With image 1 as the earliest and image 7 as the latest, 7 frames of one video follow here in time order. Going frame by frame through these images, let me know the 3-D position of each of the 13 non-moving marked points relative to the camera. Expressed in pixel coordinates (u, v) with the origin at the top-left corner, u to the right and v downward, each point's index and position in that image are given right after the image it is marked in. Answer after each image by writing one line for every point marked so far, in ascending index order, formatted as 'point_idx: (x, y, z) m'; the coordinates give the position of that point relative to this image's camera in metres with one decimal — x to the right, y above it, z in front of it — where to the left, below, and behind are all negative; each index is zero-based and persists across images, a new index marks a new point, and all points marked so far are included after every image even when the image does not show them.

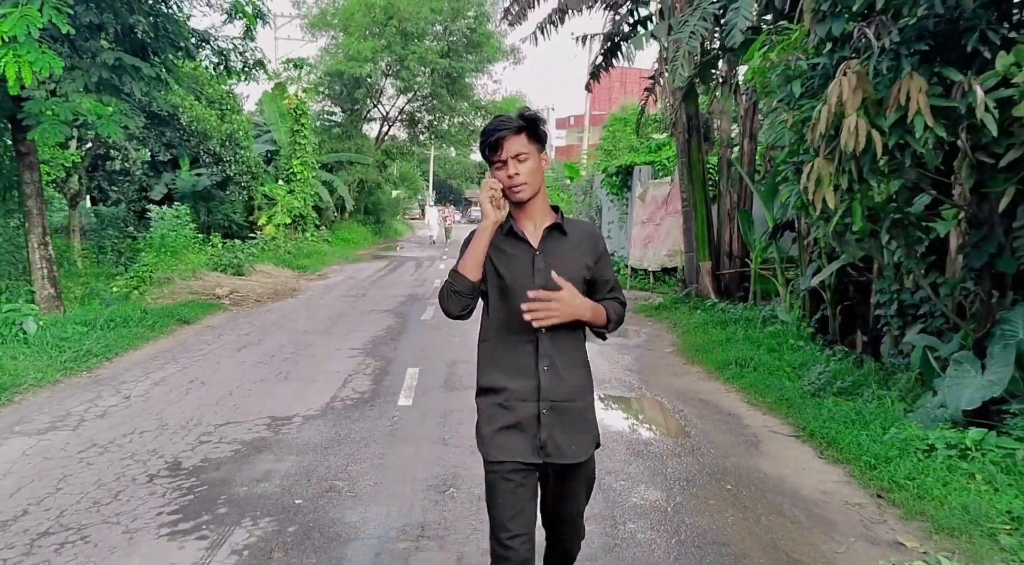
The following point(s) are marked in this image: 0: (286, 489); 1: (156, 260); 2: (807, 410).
0: (-1.3, -1.2, +4.3) m
1: (-7.5, +0.5, +15.3) m
2: (+2.2, -0.9, +5.5) m
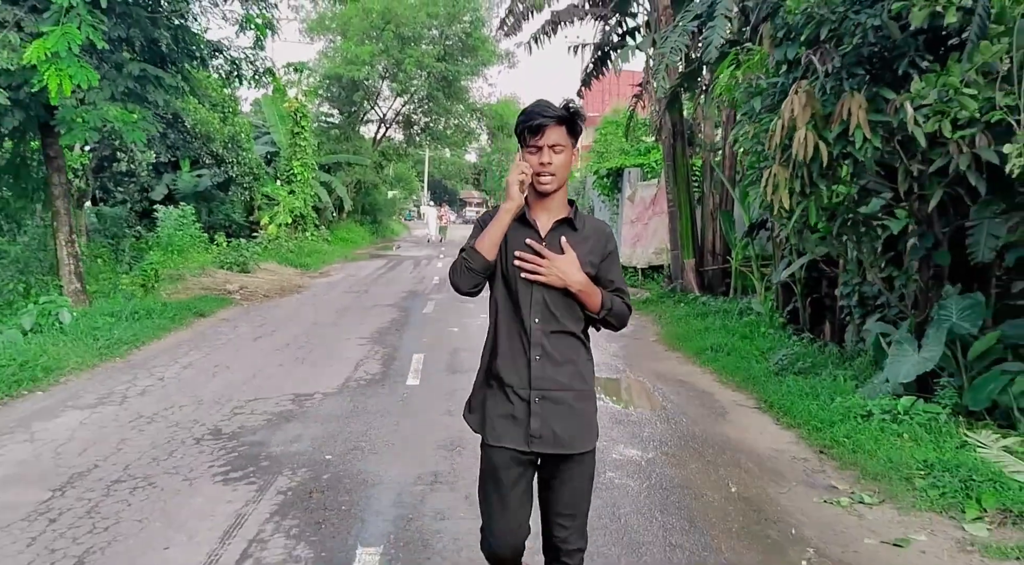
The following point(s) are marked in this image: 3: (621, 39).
0: (-1.3, -1.1, +5.0) m
1: (-7.6, +0.5, +16.0) m
2: (+2.2, -0.9, +6.3) m
3: (+1.9, +4.3, +12.6) m
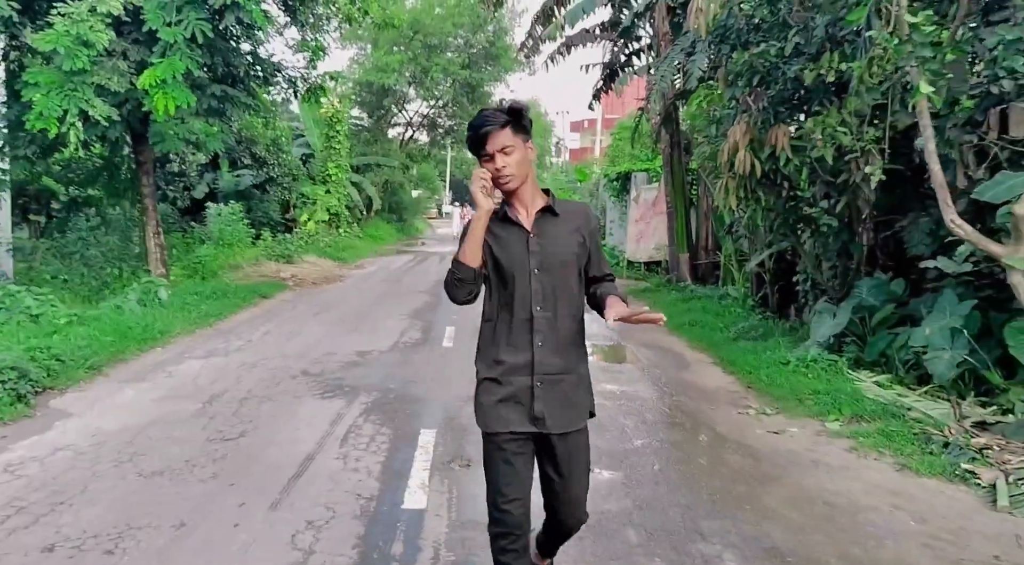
0: (-1.2, -0.9, +6.9) m
1: (-7.2, +0.8, +18.0) m
2: (+2.4, -0.7, +8.0) m
3: (+2.3, +4.4, +14.4) m
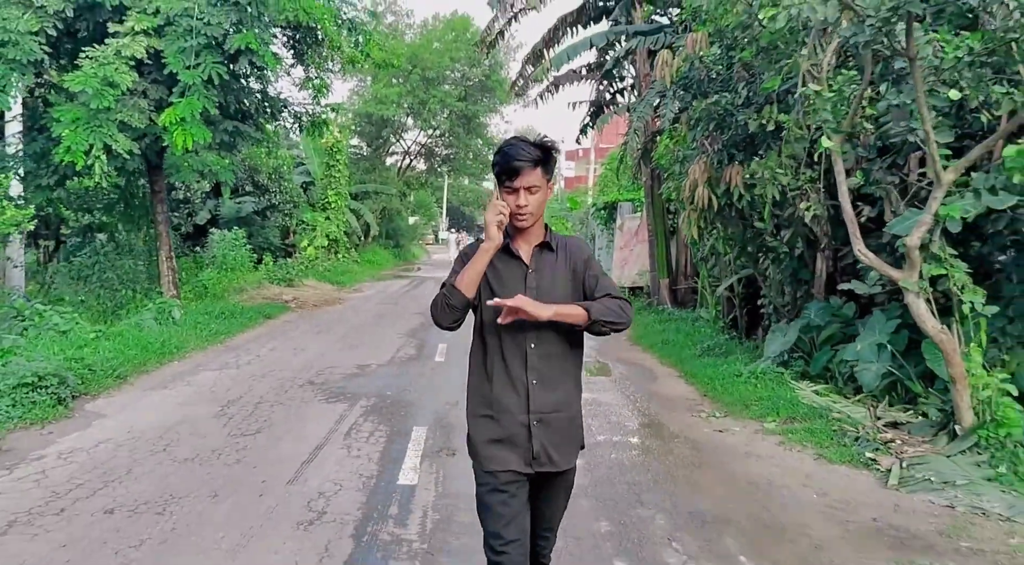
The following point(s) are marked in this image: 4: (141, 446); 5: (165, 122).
0: (-1.4, -1.1, +7.7) m
1: (-7.4, +0.2, +18.9) m
2: (+2.2, -1.0, +8.9) m
3: (+2.1, +3.9, +15.4) m
4: (-3.0, -1.3, +5.9) m
5: (-5.4, +2.5, +11.3) m
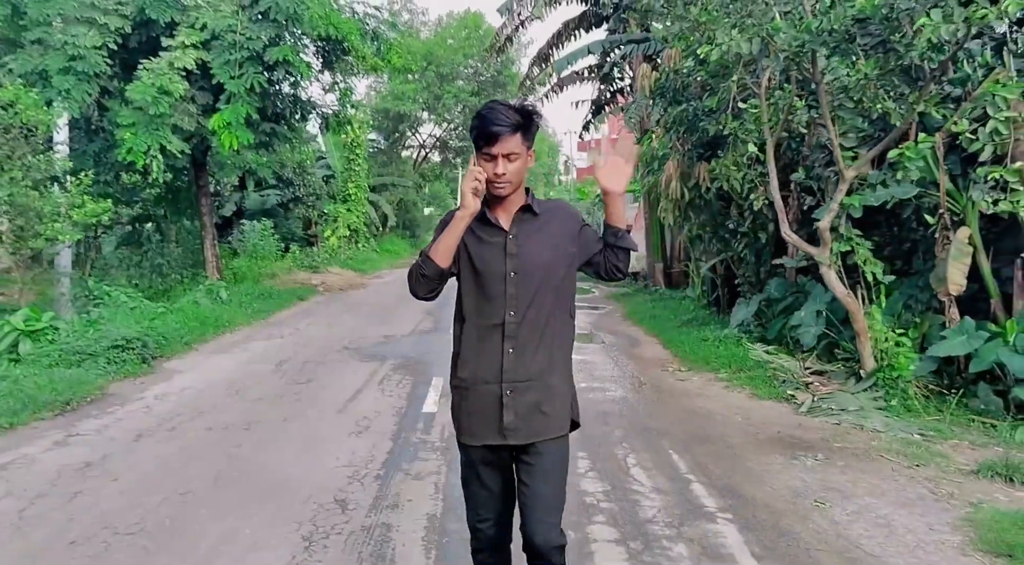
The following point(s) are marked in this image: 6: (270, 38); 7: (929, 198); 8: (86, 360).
0: (-1.4, -0.9, +9.2) m
1: (-7.1, +0.6, +20.5) m
2: (+2.2, -0.7, +10.3) m
3: (+2.3, +4.3, +16.8) m
4: (-3.0, -1.1, +7.4) m
5: (-5.3, +2.8, +12.8) m
6: (-4.3, +4.4, +13.0) m
7: (+4.0, +0.8, +7.0) m
8: (-4.9, -0.9, +8.3) m
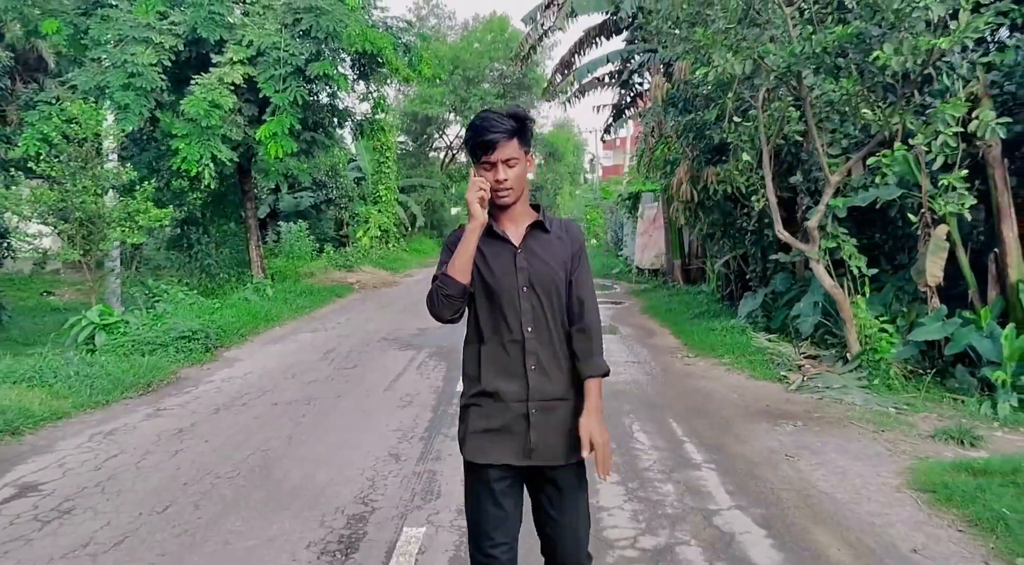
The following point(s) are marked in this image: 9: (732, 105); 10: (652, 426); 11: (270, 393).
0: (-1.0, -0.8, +10.2) m
1: (-6.4, +0.6, +21.6) m
2: (+2.6, -0.6, +11.1) m
3: (+2.9, +4.4, +17.6) m
4: (-2.7, -1.1, +8.4) m
5: (-4.8, +2.8, +13.9) m
6: (-3.9, +4.4, +14.1) m
7: (+4.2, +0.9, +7.7) m
8: (-4.5, -0.8, +9.4) m
9: (+2.6, +2.1, +8.5) m
10: (+1.1, -1.2, +5.8) m
11: (-2.5, -1.1, +7.5) m
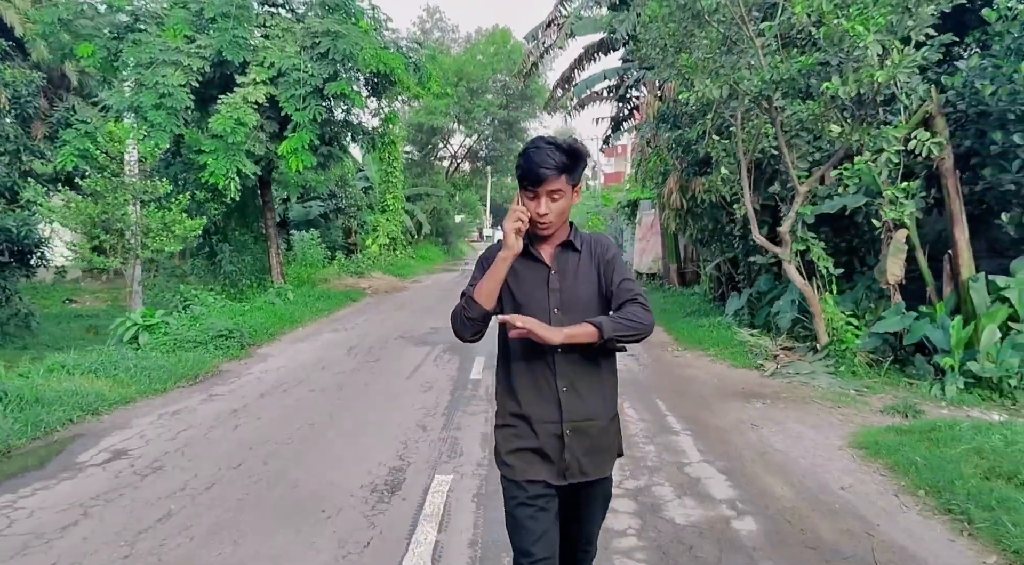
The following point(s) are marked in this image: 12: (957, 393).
0: (-0.9, -0.9, +11.1) m
1: (-6.3, +0.4, +22.6) m
2: (+2.7, -0.6, +12.1) m
3: (+3.0, +4.3, +18.6) m
4: (-2.7, -1.1, +9.4) m
5: (-4.7, +2.7, +14.9) m
6: (-3.8, +4.3, +15.1) m
7: (+4.3, +0.9, +8.7) m
8: (-4.5, -0.9, +10.3) m
9: (+2.6, +2.1, +9.4) m
10: (+1.2, -1.1, +6.8) m
11: (-2.4, -1.2, +8.5) m
12: (+4.4, -1.1, +7.2) m
